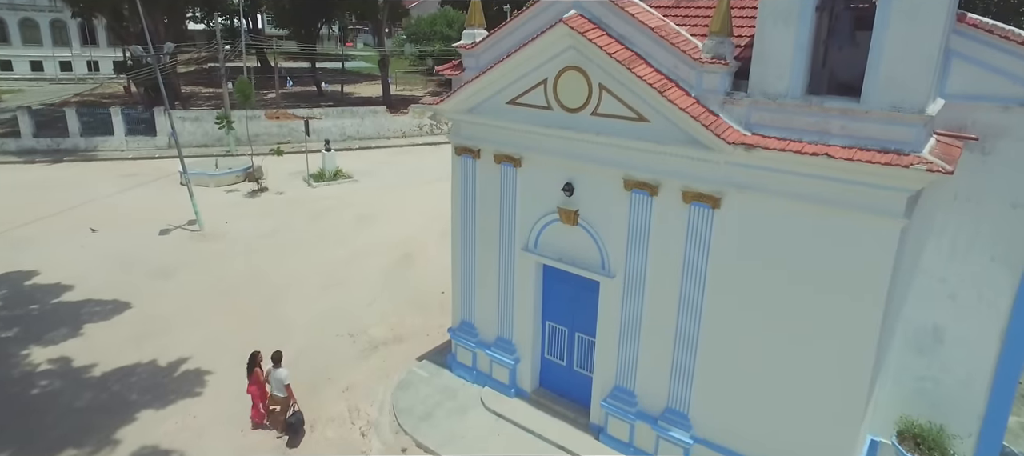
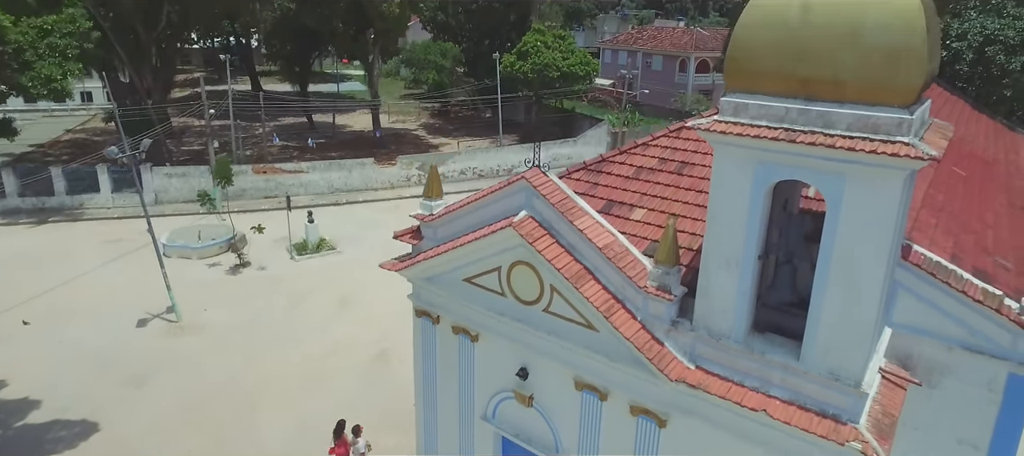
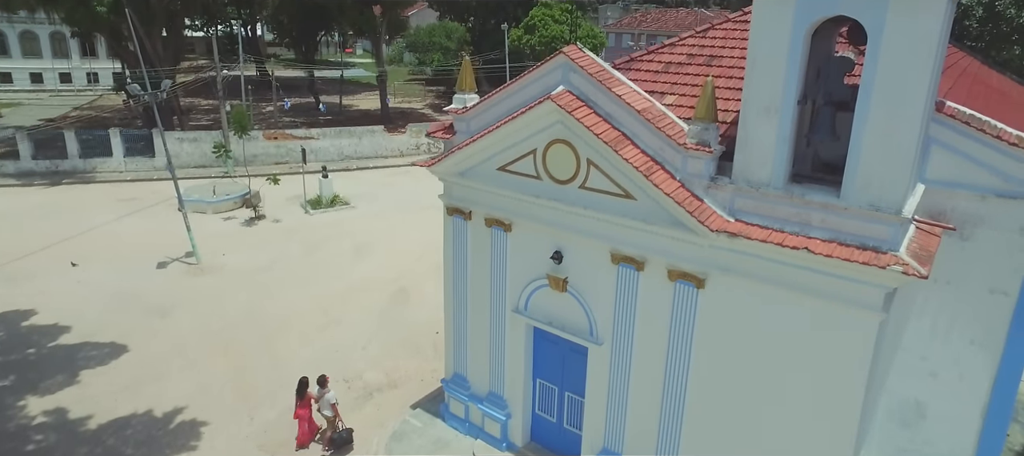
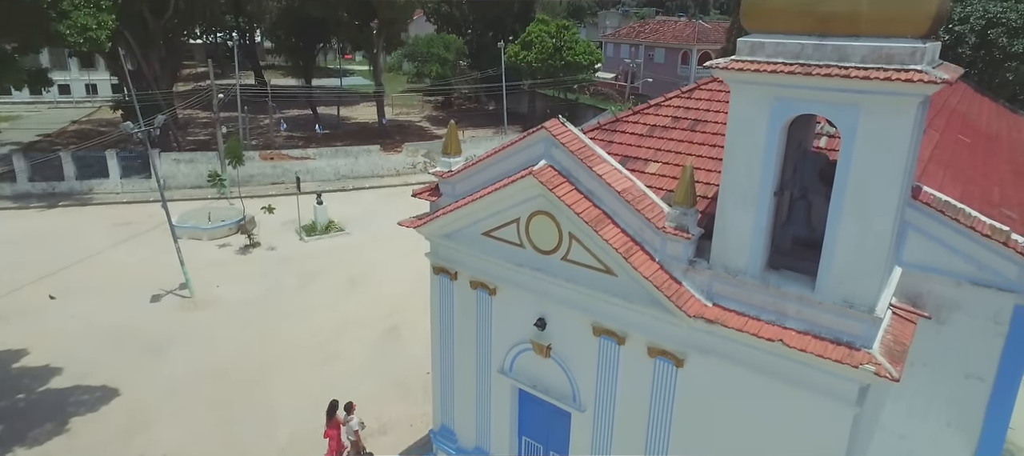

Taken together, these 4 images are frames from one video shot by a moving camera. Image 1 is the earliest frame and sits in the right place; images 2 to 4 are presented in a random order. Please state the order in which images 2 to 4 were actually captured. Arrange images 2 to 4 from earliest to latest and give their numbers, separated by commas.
3, 4, 2
